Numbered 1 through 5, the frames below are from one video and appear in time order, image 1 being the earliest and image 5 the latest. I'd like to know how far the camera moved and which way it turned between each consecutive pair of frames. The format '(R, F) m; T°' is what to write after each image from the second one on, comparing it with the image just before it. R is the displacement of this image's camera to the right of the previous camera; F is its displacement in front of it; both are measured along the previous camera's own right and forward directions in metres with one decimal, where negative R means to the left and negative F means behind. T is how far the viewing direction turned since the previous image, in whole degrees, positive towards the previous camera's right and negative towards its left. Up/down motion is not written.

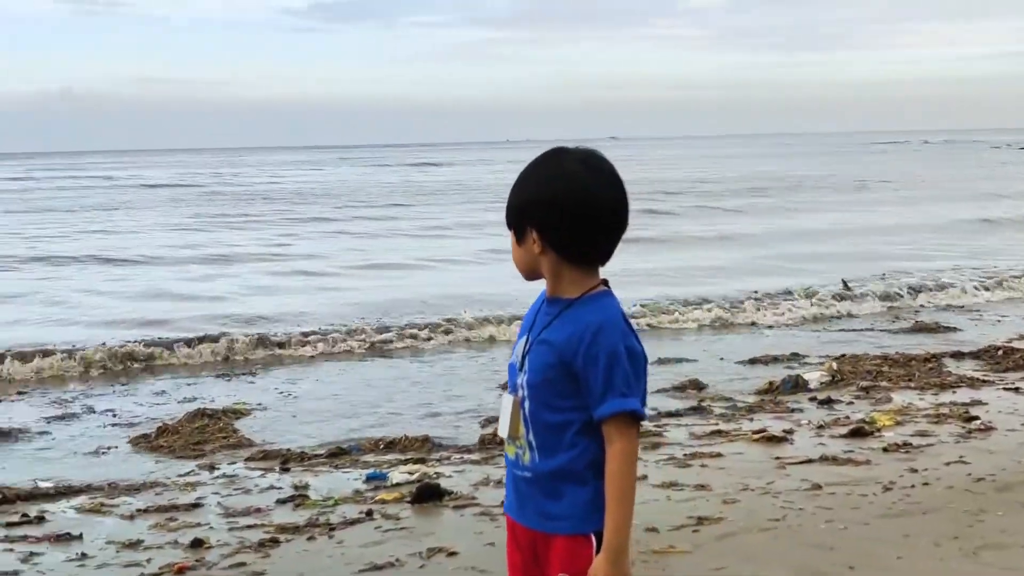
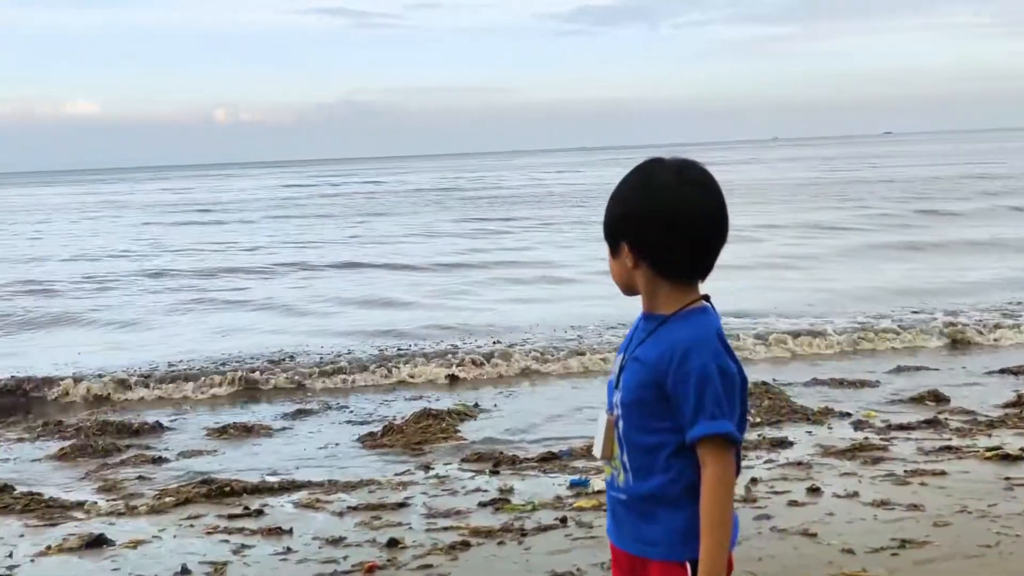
(+0.3, +0.1) m; -12°
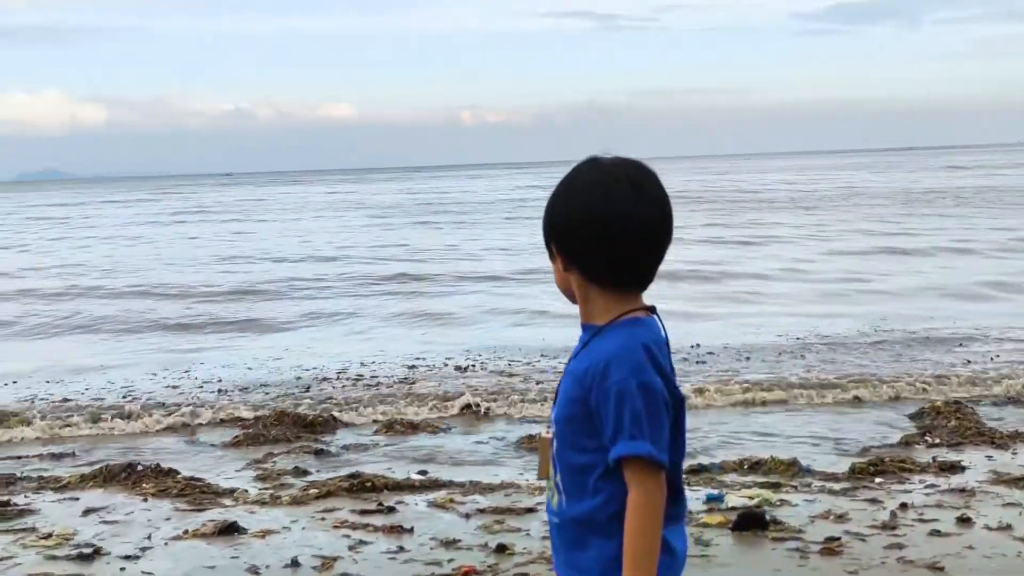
(+0.5, +0.2) m; -11°
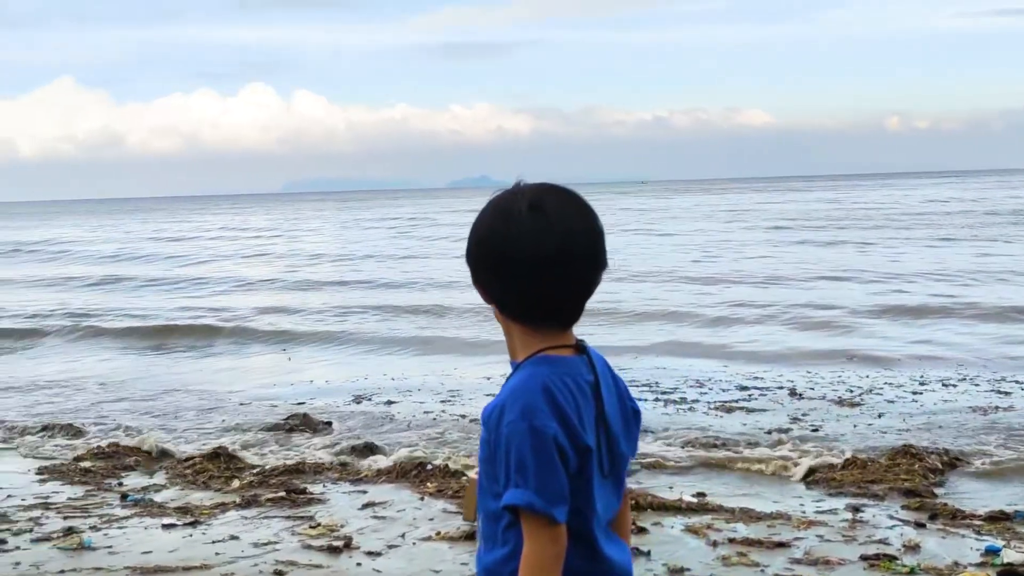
(+0.7, +0.2) m; -19°
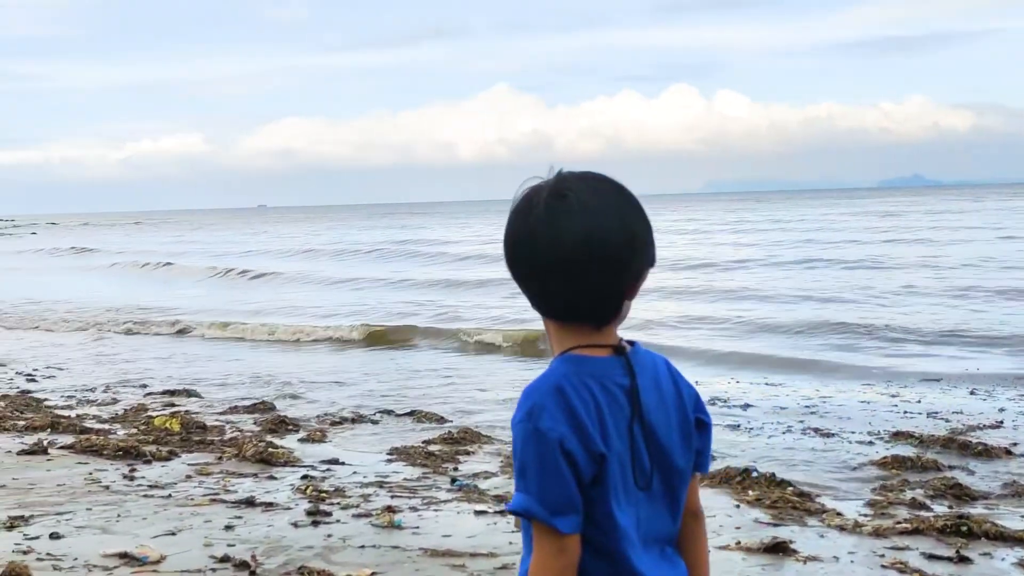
(+0.5, +0.2) m; -19°
